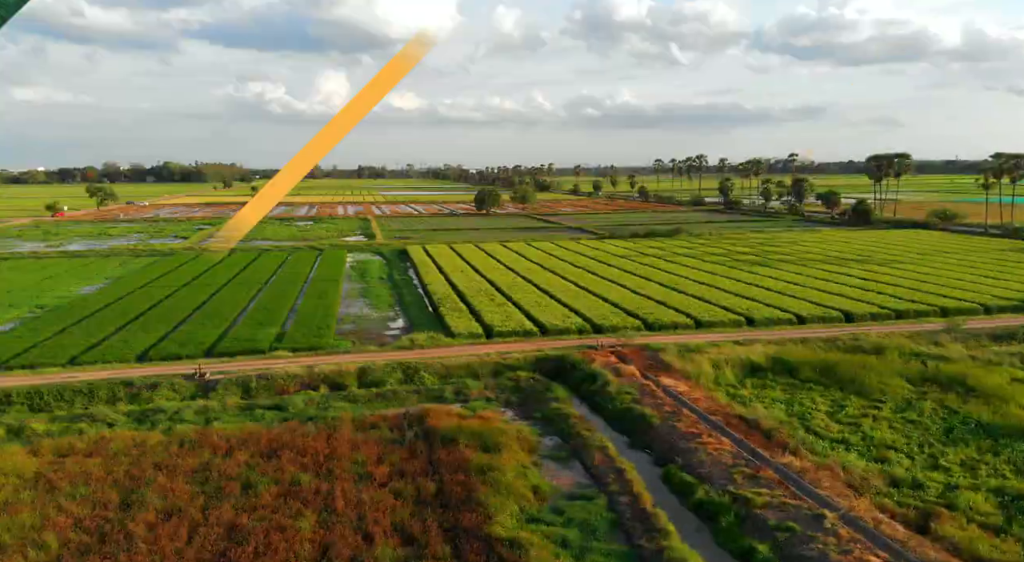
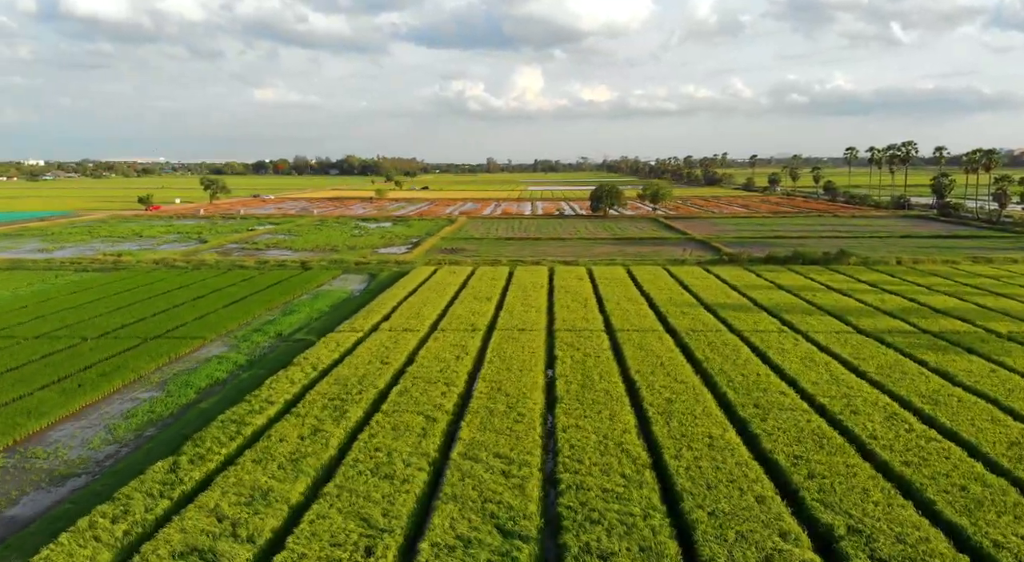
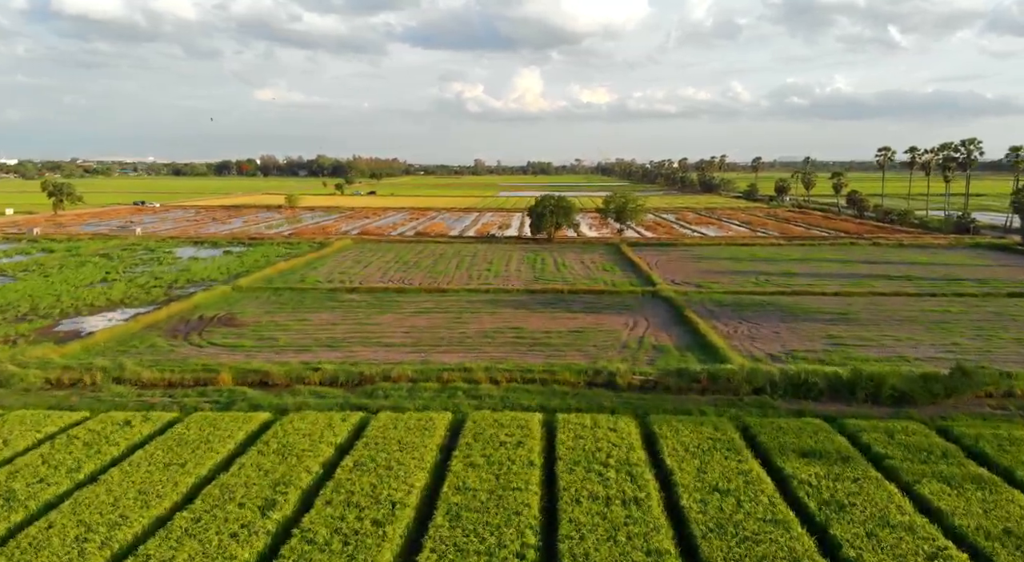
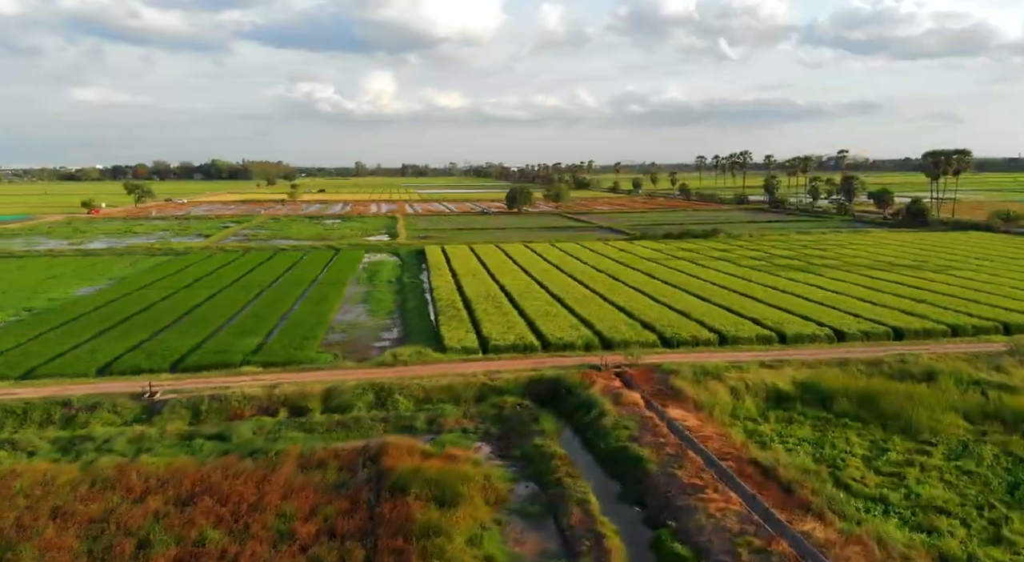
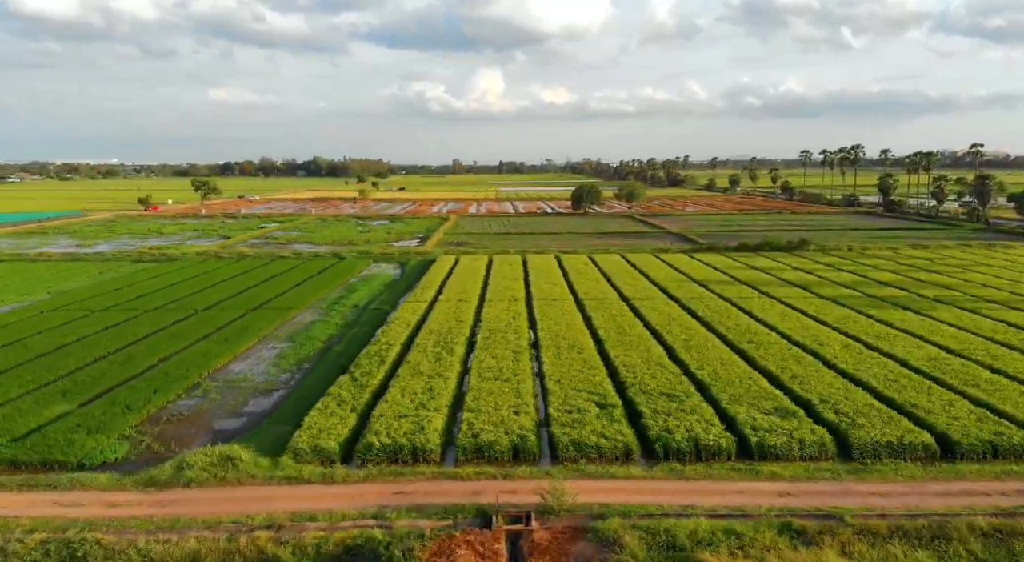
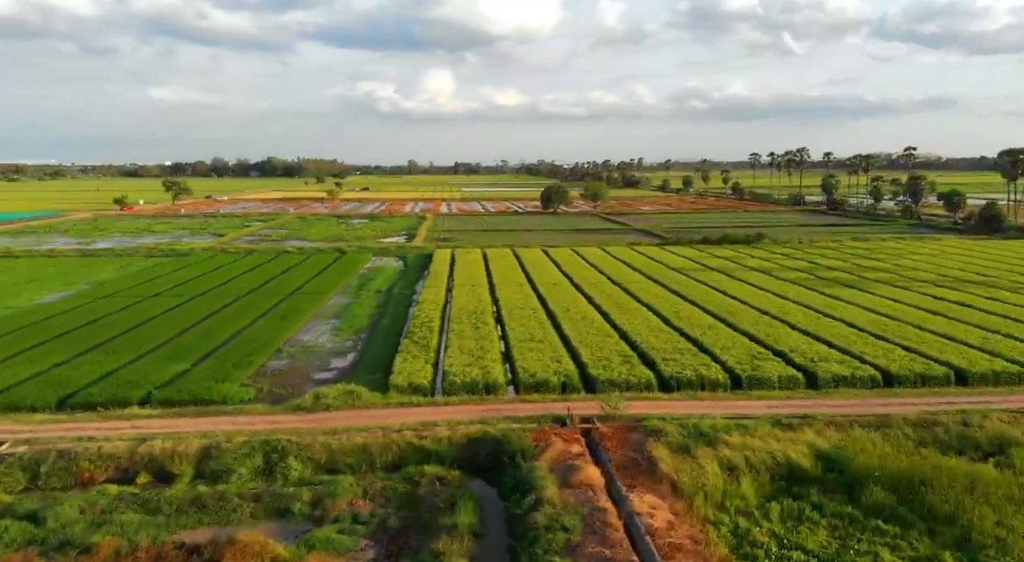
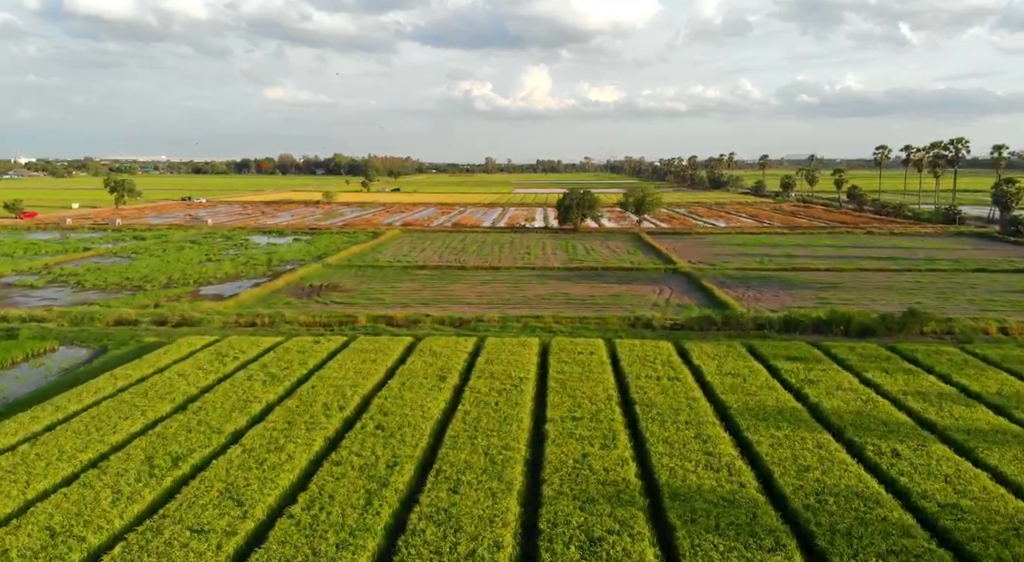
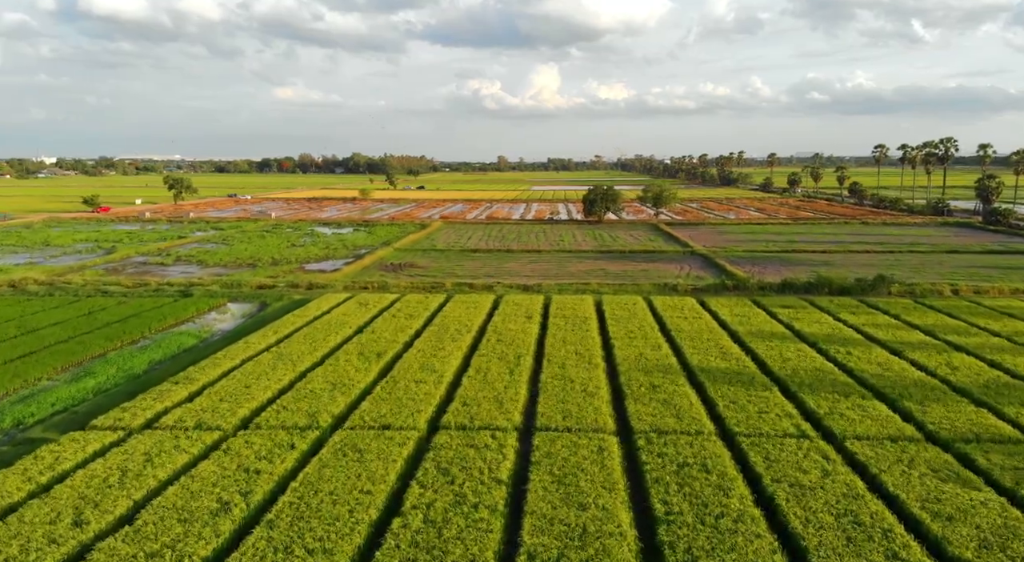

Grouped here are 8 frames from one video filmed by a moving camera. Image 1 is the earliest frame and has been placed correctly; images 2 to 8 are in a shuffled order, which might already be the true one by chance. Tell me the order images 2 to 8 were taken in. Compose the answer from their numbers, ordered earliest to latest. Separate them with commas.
4, 6, 5, 2, 8, 7, 3
